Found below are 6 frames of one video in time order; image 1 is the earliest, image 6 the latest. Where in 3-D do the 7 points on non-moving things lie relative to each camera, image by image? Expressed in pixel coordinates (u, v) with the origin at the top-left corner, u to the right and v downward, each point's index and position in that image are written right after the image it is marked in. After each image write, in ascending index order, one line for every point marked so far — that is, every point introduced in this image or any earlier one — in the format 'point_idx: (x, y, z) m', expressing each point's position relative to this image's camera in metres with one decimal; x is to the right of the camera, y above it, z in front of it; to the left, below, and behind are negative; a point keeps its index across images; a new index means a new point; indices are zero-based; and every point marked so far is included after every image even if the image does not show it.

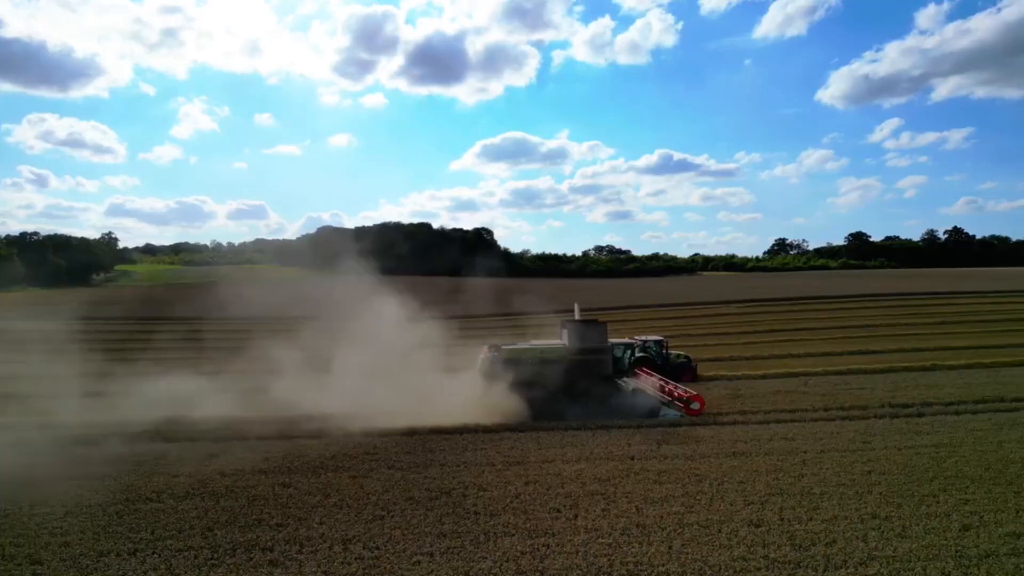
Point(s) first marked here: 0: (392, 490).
0: (-1.7, -2.8, +9.2) m
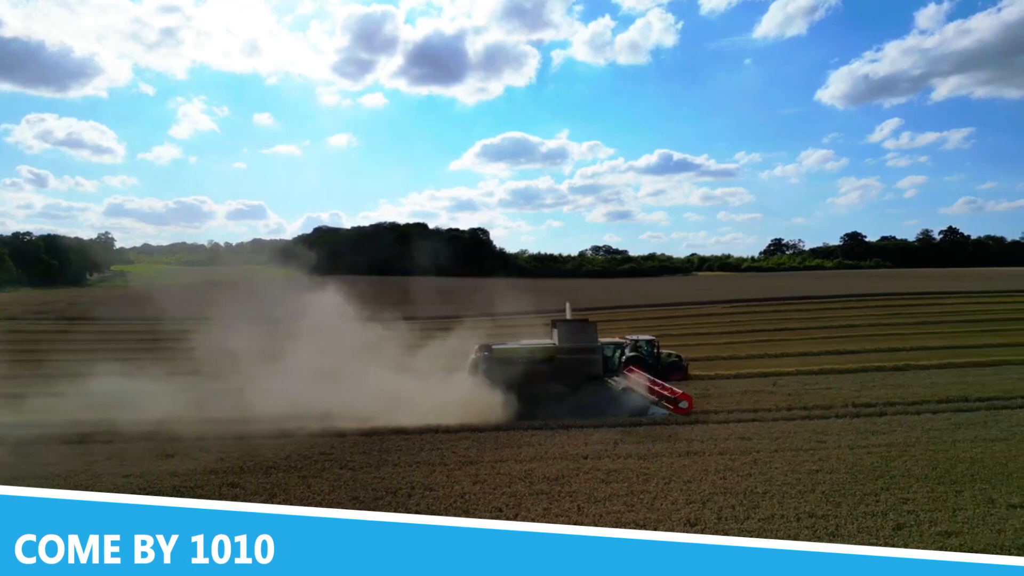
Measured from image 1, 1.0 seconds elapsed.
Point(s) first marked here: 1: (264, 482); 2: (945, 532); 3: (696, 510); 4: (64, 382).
0: (-2.4, -2.8, +9.2) m
1: (-3.5, -2.8, +9.6) m
2: (+4.9, -2.8, +7.6) m
3: (+2.3, -2.8, +8.3) m
4: (-11.1, -2.3, +16.8) m
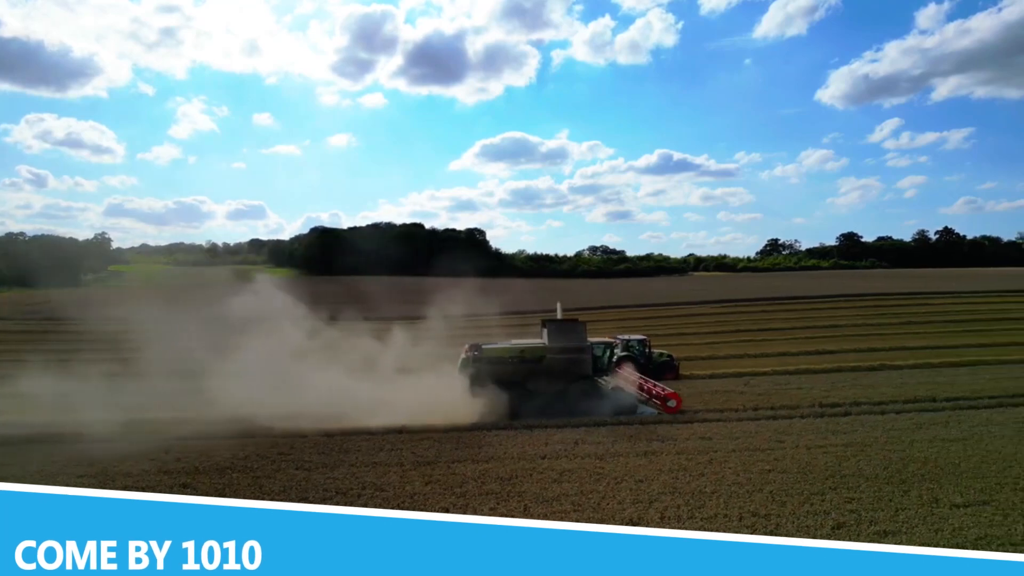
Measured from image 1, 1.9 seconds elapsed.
0: (-3.1, -2.8, +9.2) m
1: (-4.2, -2.8, +9.6) m
2: (+4.2, -2.8, +7.6) m
3: (+1.6, -2.8, +8.4) m
4: (-11.8, -2.3, +16.8) m
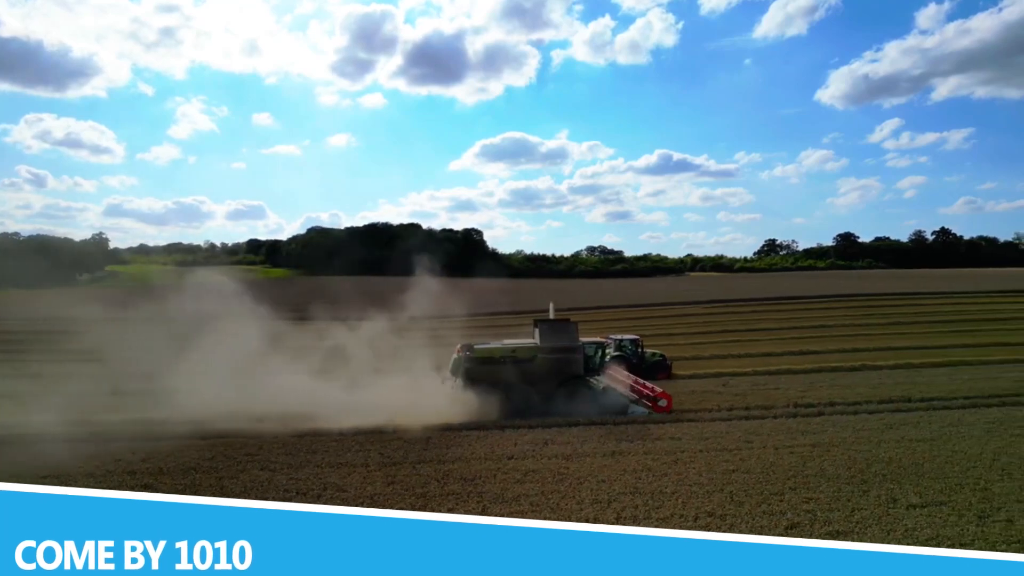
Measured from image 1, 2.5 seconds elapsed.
0: (-3.6, -2.8, +9.2) m
1: (-4.7, -2.8, +9.6) m
2: (+3.7, -2.8, +7.6) m
3: (+1.1, -2.8, +8.4) m
4: (-12.4, -2.3, +16.7) m
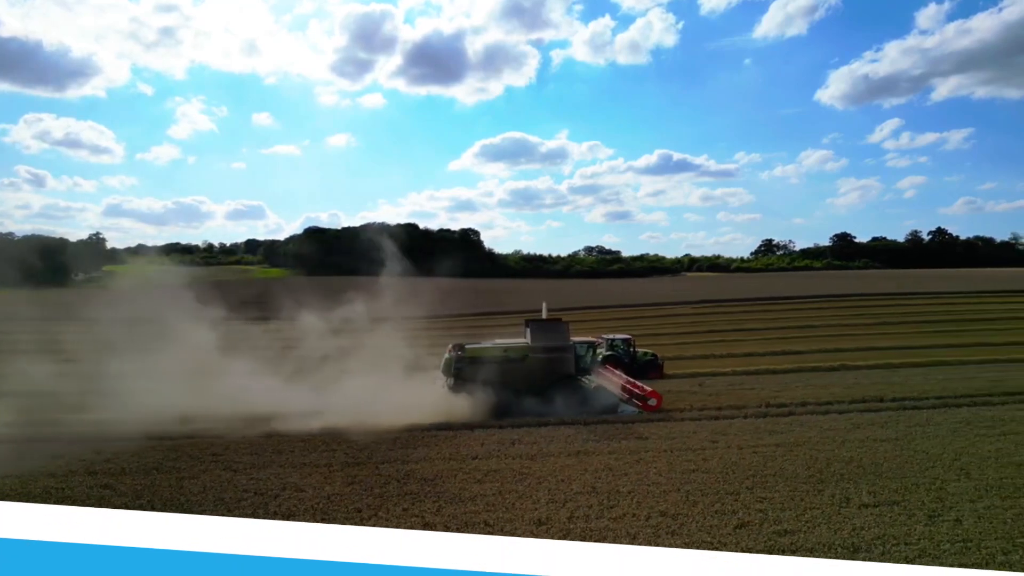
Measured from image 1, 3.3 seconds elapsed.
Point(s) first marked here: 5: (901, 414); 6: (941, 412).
0: (-4.2, -2.8, +9.2) m
1: (-5.3, -2.8, +9.6) m
2: (+3.1, -2.8, +7.7) m
3: (+0.5, -2.8, +8.4) m
4: (-13.0, -2.4, +16.7) m
5: (+7.9, -2.6, +13.6) m
6: (+8.8, -2.5, +13.8) m
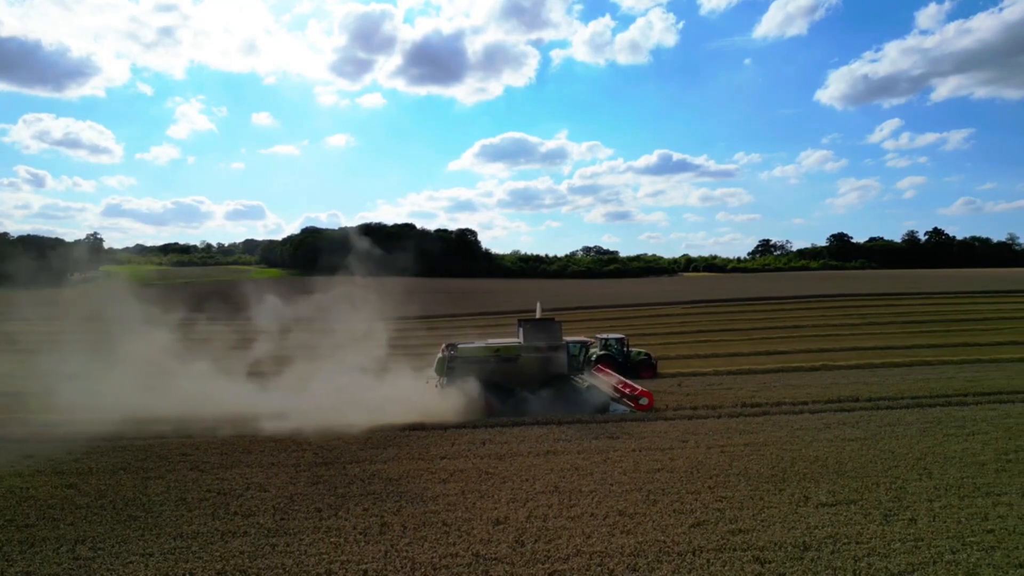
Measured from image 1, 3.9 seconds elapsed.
0: (-4.7, -2.8, +9.3) m
1: (-5.8, -2.8, +9.6) m
2: (+2.6, -2.8, +7.7) m
3: (0.0, -2.8, +8.5) m
4: (-13.5, -2.4, +16.7) m
5: (+7.4, -2.6, +13.7) m
6: (+8.3, -2.5, +13.9) m
